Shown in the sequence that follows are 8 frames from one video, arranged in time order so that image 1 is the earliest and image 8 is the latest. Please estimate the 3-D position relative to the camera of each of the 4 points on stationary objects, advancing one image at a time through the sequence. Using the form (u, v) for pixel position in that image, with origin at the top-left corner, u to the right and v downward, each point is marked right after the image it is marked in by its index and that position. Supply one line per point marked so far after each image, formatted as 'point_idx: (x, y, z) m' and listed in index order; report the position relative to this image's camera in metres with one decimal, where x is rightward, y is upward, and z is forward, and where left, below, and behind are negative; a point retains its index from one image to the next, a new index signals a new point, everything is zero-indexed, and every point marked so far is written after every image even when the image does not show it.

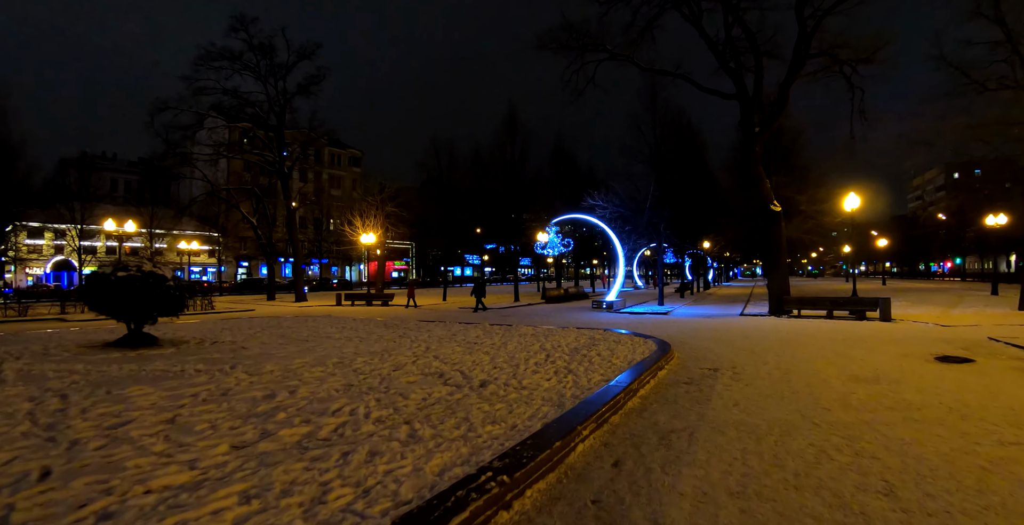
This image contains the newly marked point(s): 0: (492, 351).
0: (-0.5, -1.9, +10.0) m
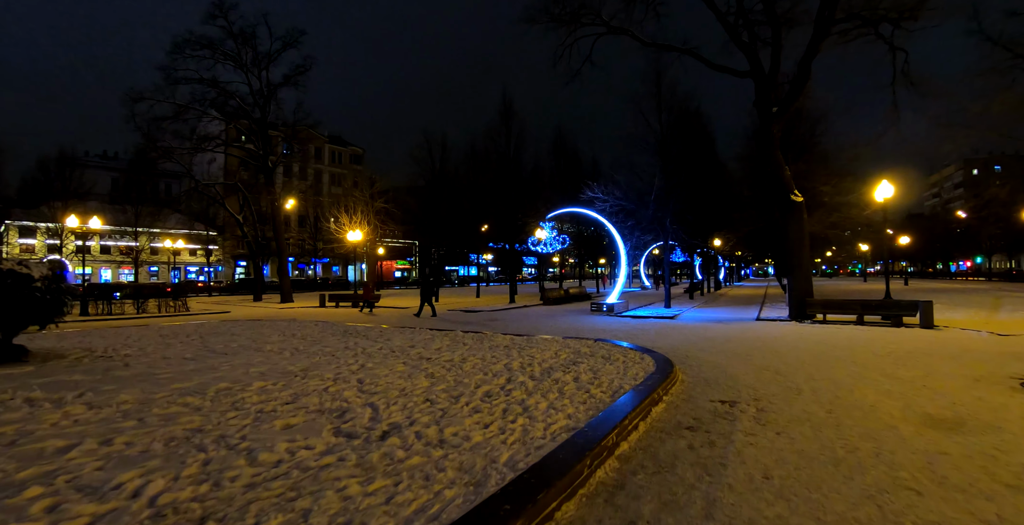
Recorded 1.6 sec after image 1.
0: (-1.3, -1.8, +7.8) m
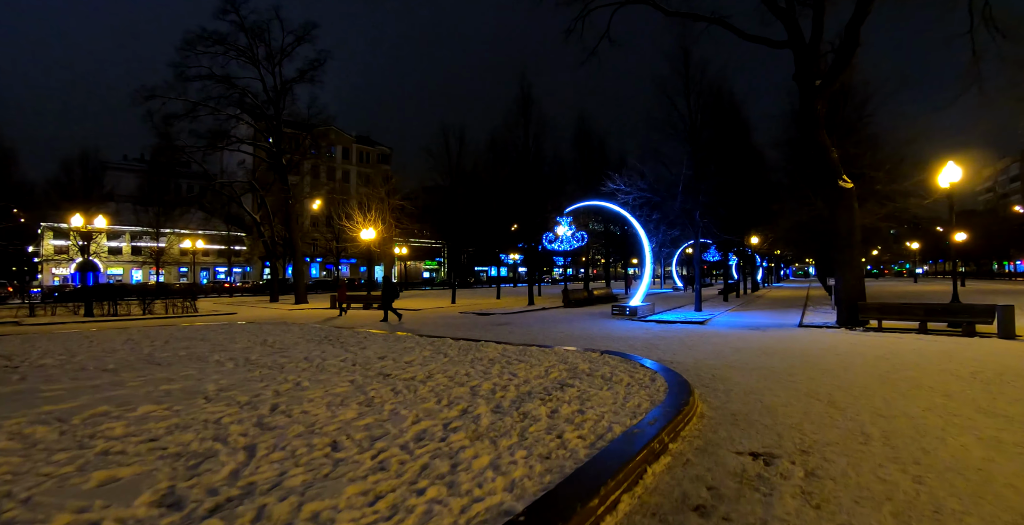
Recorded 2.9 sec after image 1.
0: (-1.8, -1.8, +6.2) m
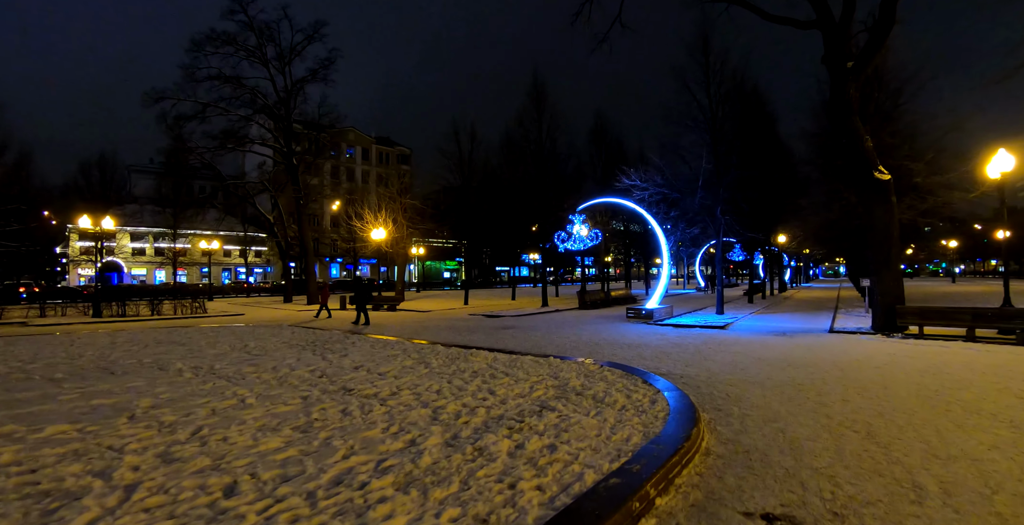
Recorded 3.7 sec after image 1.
0: (-2.1, -1.8, +5.3) m
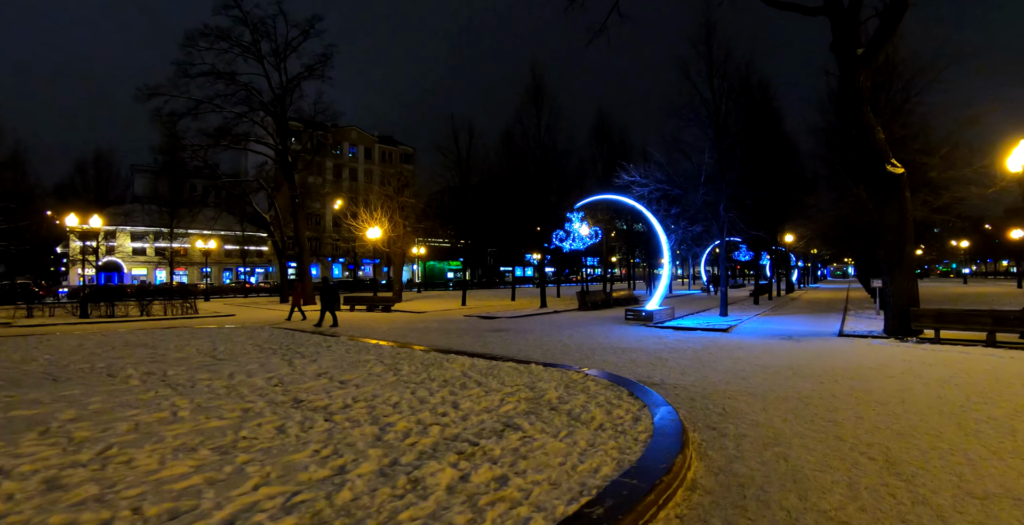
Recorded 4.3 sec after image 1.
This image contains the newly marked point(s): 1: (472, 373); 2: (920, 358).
0: (-2.5, -1.7, +4.6) m
1: (-0.6, -1.7, +7.3) m
2: (+7.3, -1.7, +8.5) m
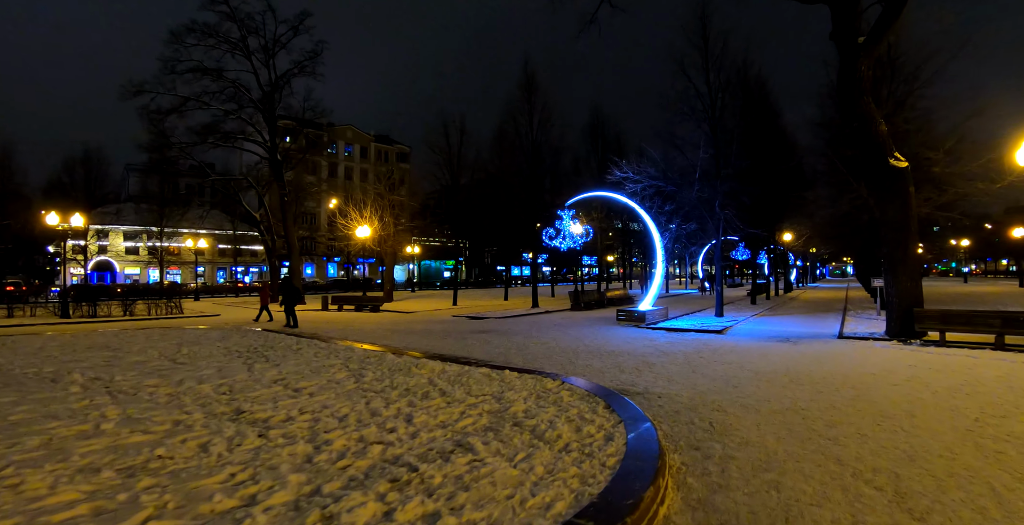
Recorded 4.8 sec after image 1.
0: (-2.9, -1.7, +4.0) m
1: (-1.0, -1.7, +6.7) m
2: (+6.9, -1.7, +7.9) m
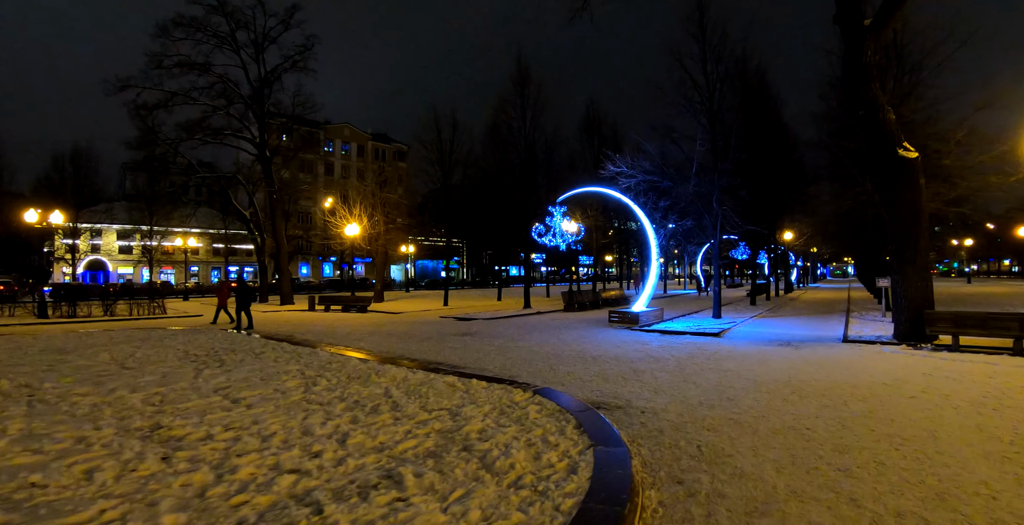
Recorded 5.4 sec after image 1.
0: (-3.4, -1.6, +3.3) m
1: (-1.5, -1.6, +6.0) m
2: (+6.5, -1.7, +7.1) m
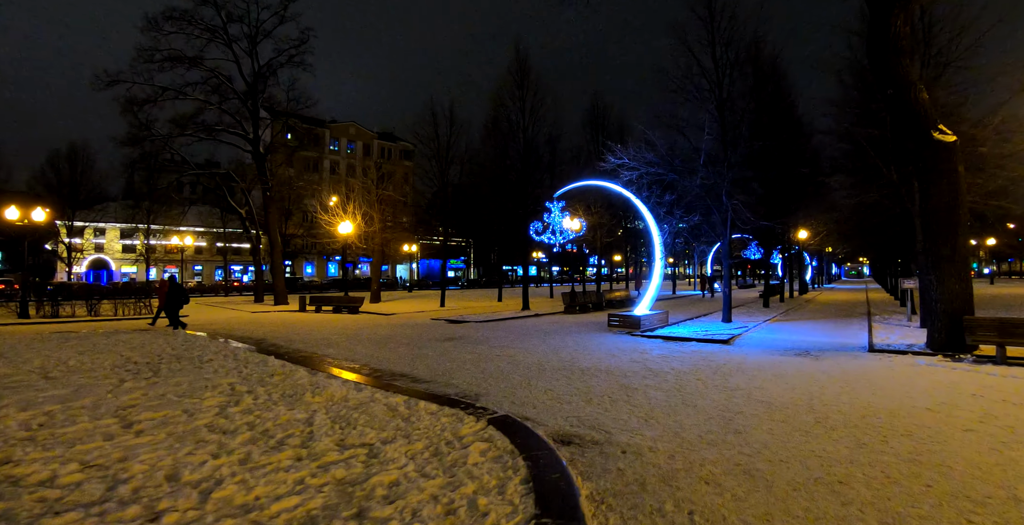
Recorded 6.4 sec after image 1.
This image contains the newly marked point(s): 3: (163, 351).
0: (-3.9, -1.6, +2.2) m
1: (-1.9, -1.6, +4.9) m
2: (+6.0, -1.6, +5.9) m
3: (-7.1, -1.8, +9.6) m
